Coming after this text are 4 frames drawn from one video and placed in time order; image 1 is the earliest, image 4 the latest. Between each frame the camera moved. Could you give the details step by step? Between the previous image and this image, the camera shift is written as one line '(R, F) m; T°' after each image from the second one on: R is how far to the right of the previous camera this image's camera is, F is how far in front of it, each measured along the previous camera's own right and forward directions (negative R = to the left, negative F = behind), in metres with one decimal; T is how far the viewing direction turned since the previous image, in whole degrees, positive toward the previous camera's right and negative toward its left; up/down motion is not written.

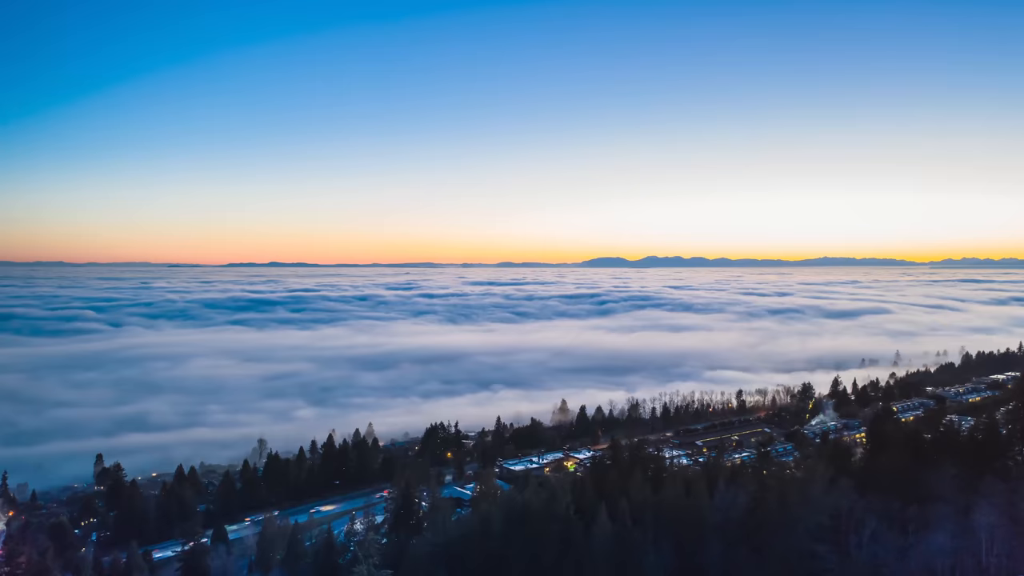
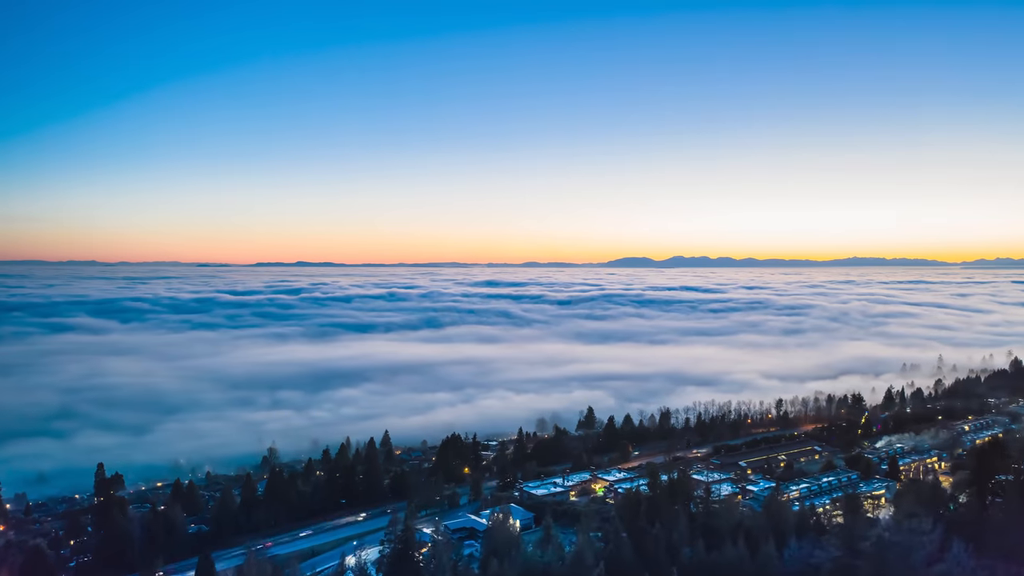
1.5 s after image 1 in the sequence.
(+0.1, +2.0) m; -2°
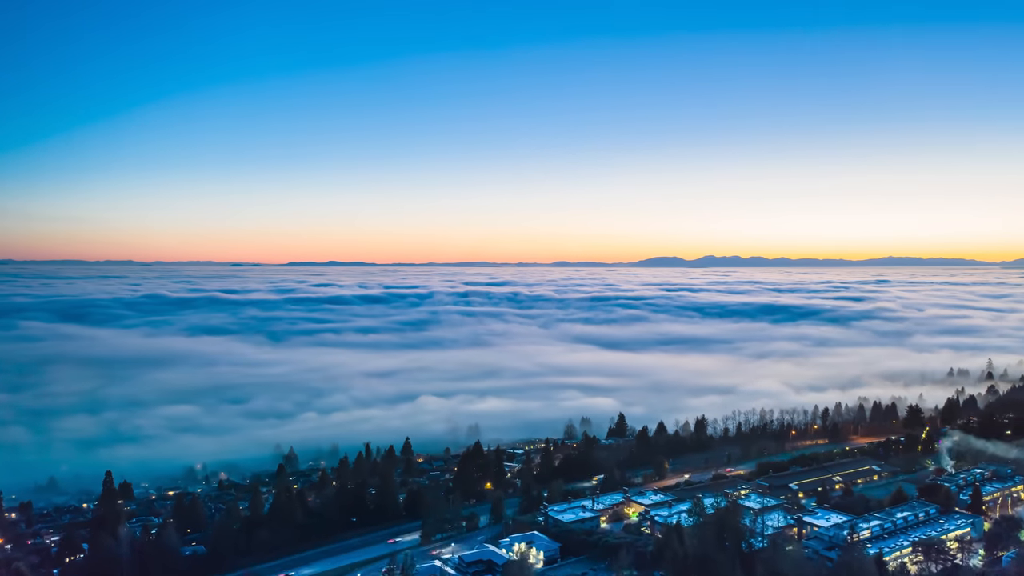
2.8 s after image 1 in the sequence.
(+0.1, +1.7) m; -3°
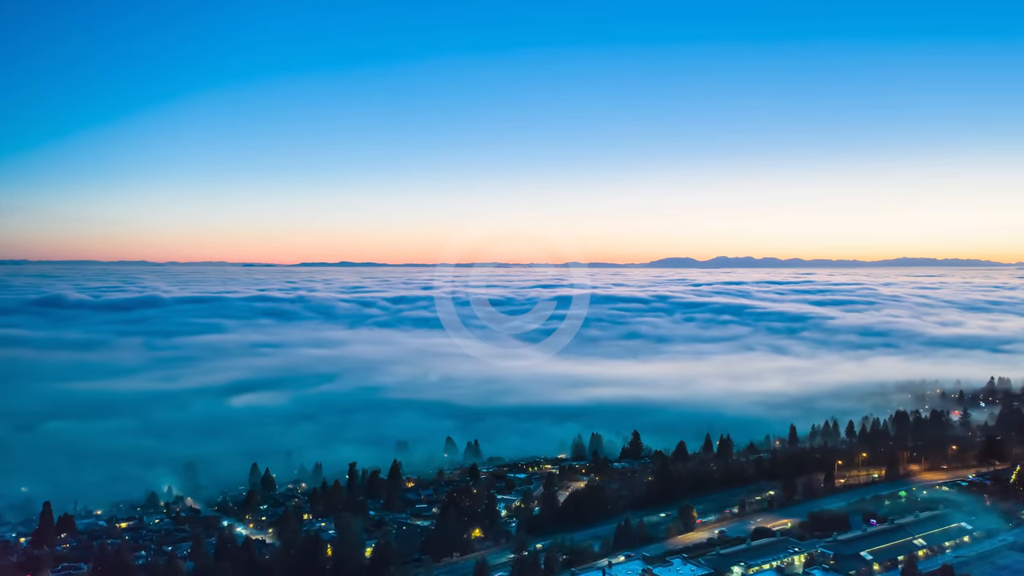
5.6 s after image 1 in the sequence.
(+0.6, +3.7) m; -2°
